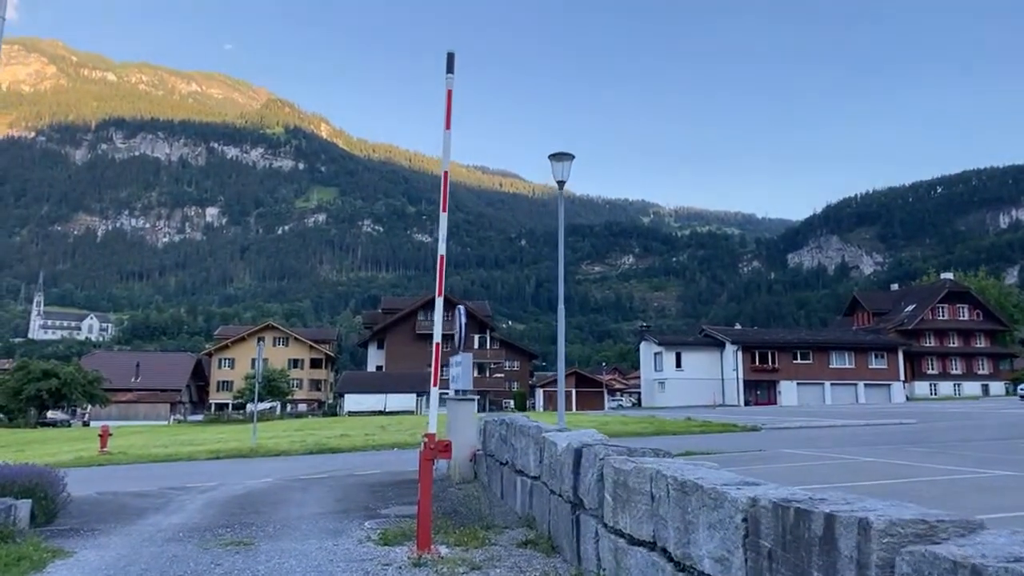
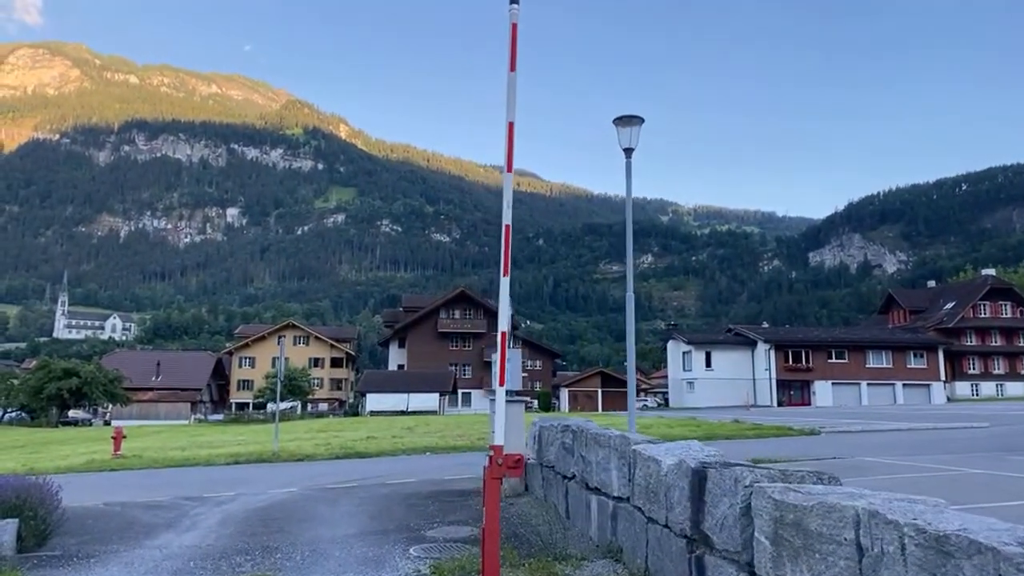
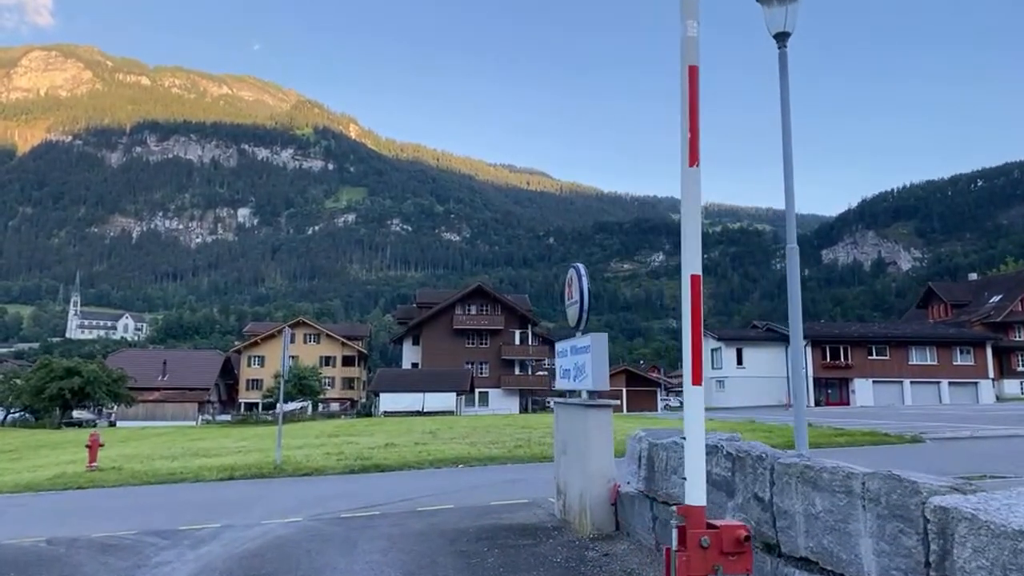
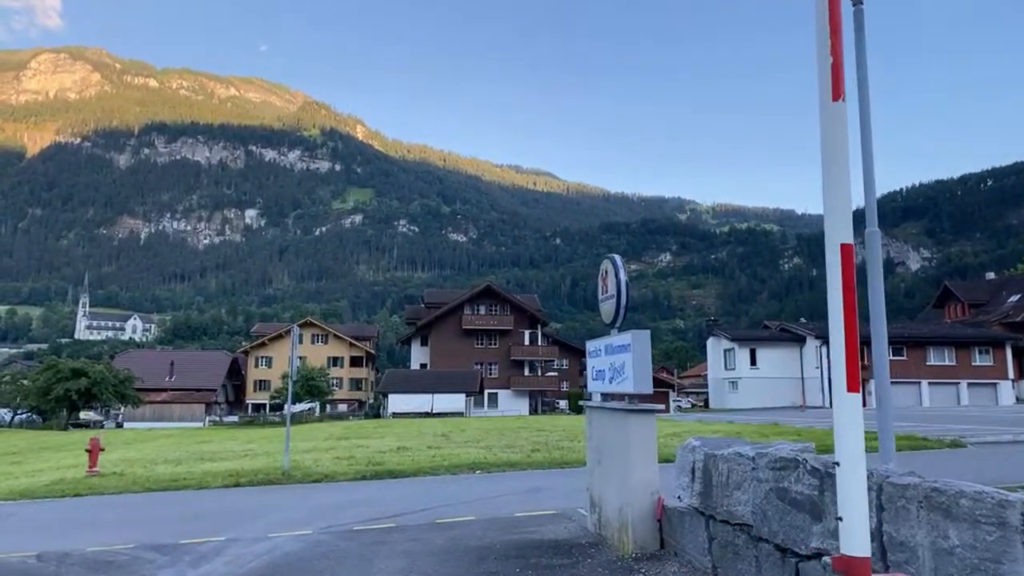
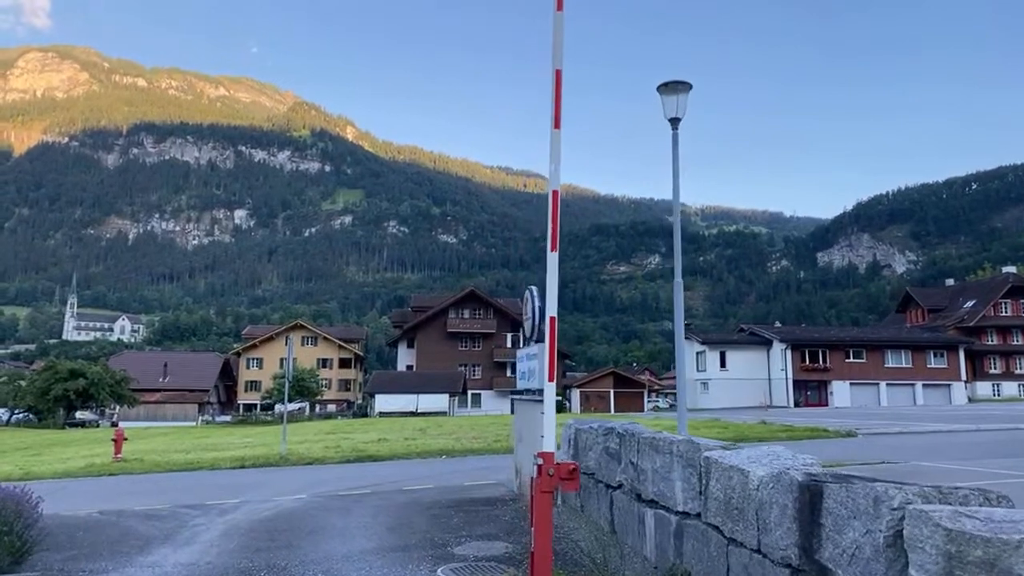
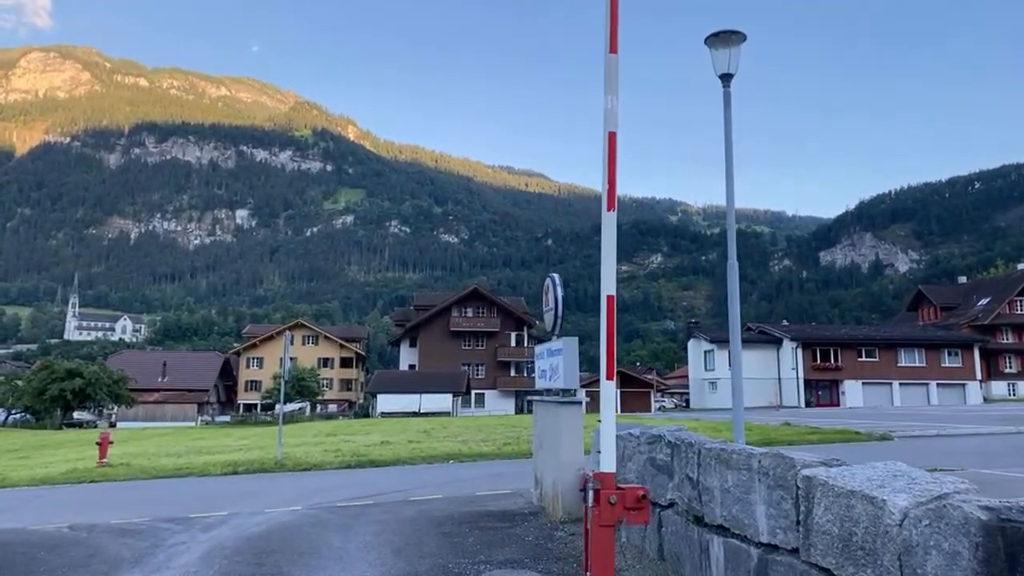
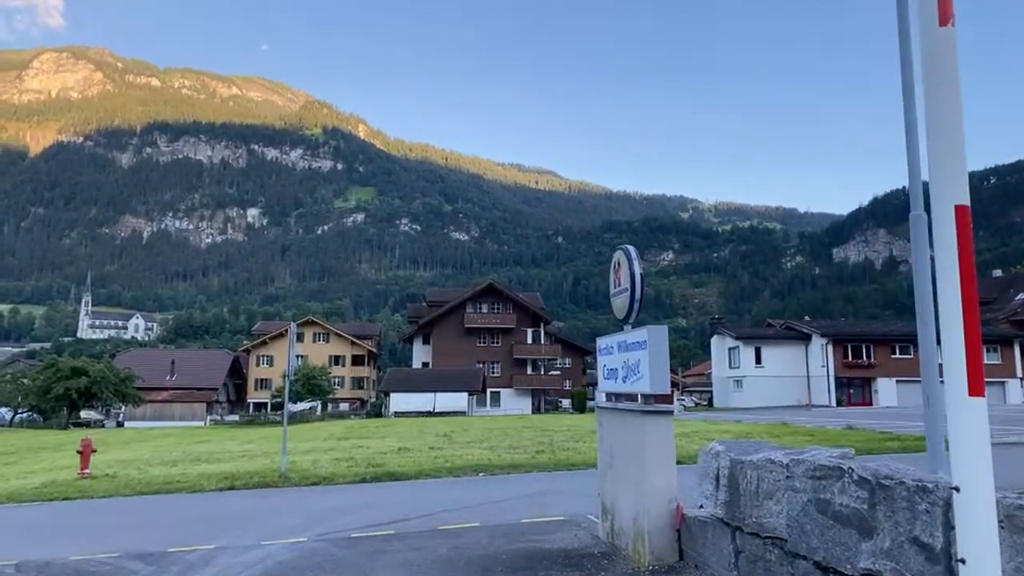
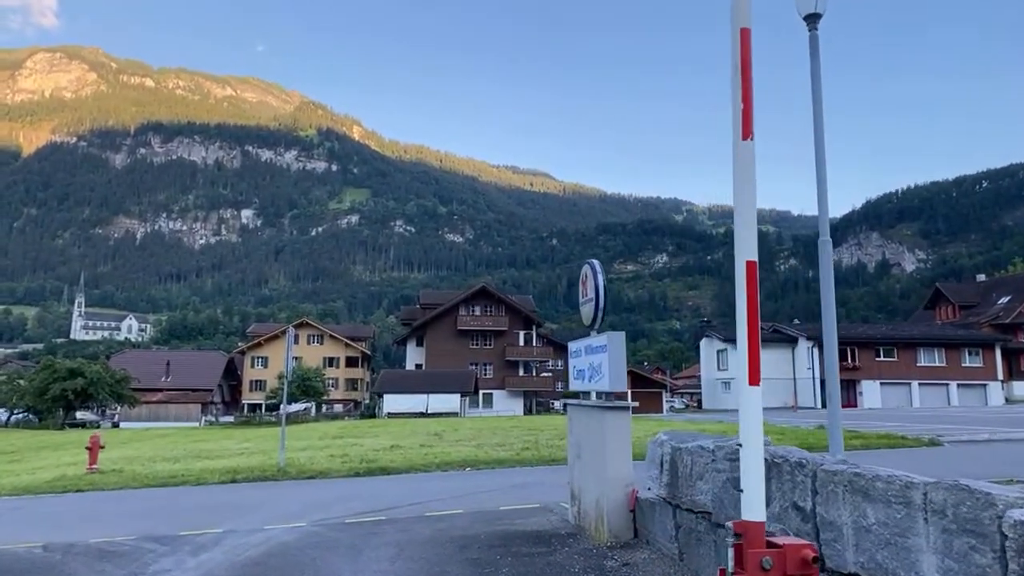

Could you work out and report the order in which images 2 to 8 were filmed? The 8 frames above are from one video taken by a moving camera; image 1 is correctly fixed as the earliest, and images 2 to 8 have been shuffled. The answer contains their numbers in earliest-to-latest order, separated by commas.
2, 5, 6, 3, 8, 4, 7
